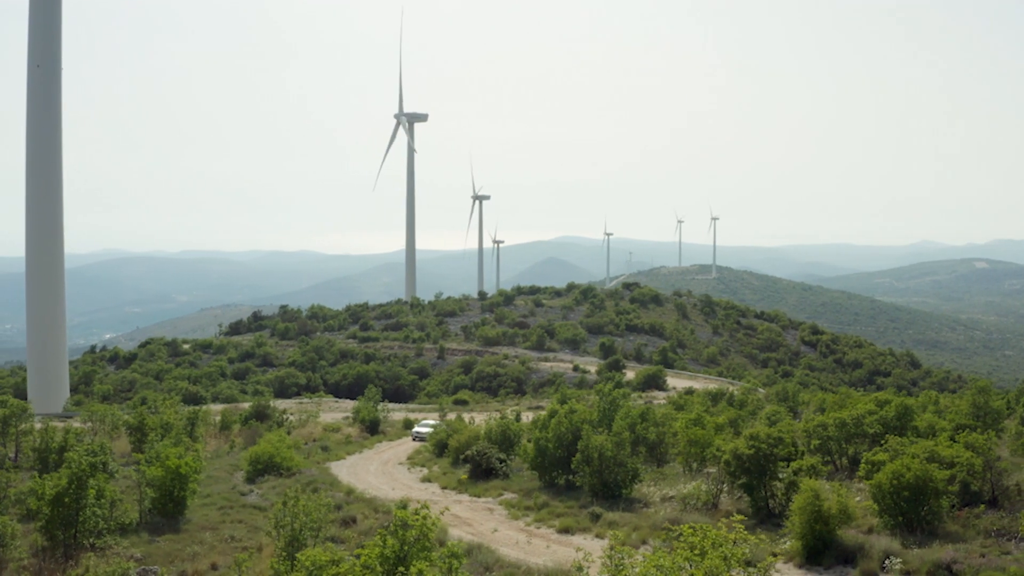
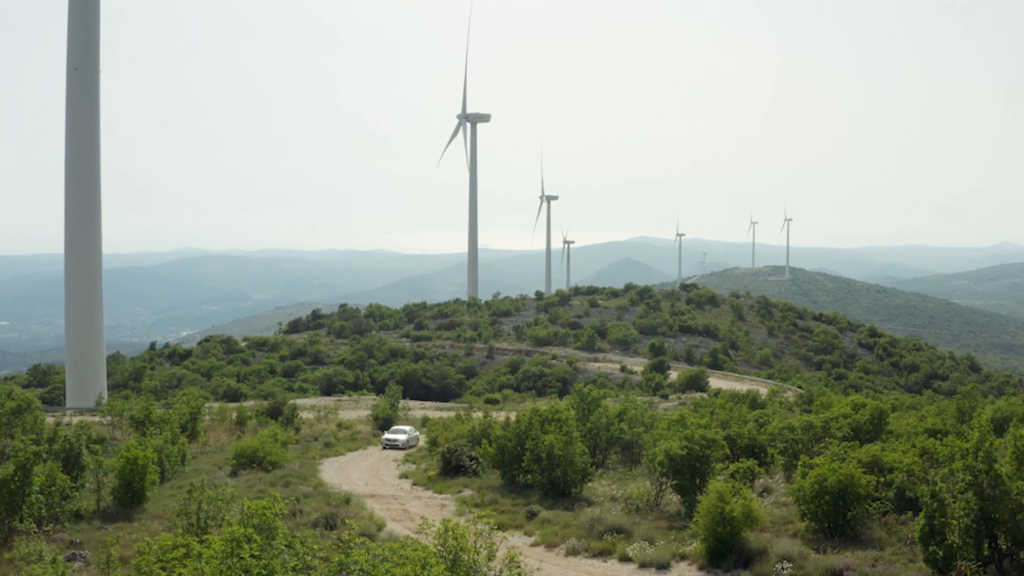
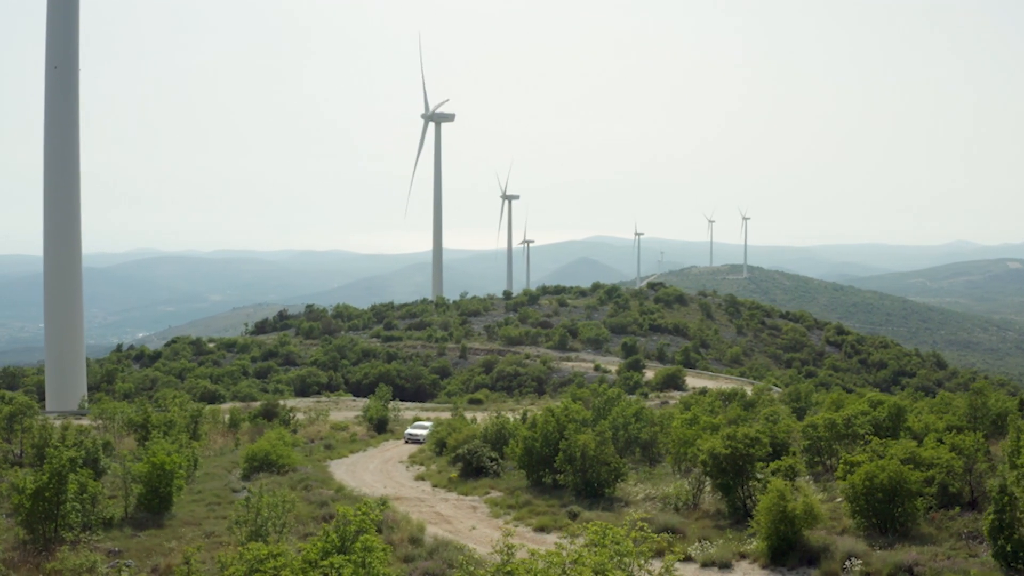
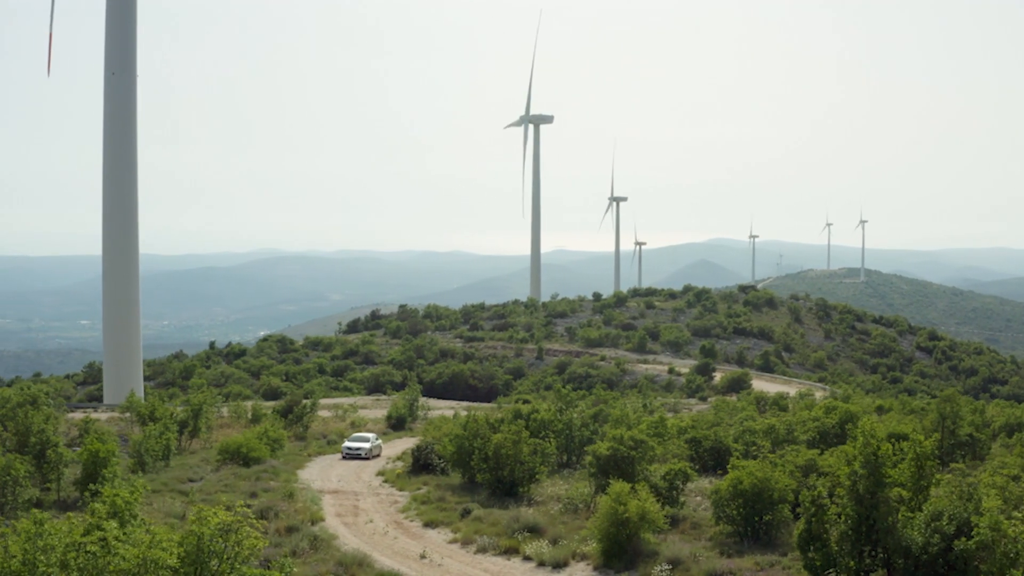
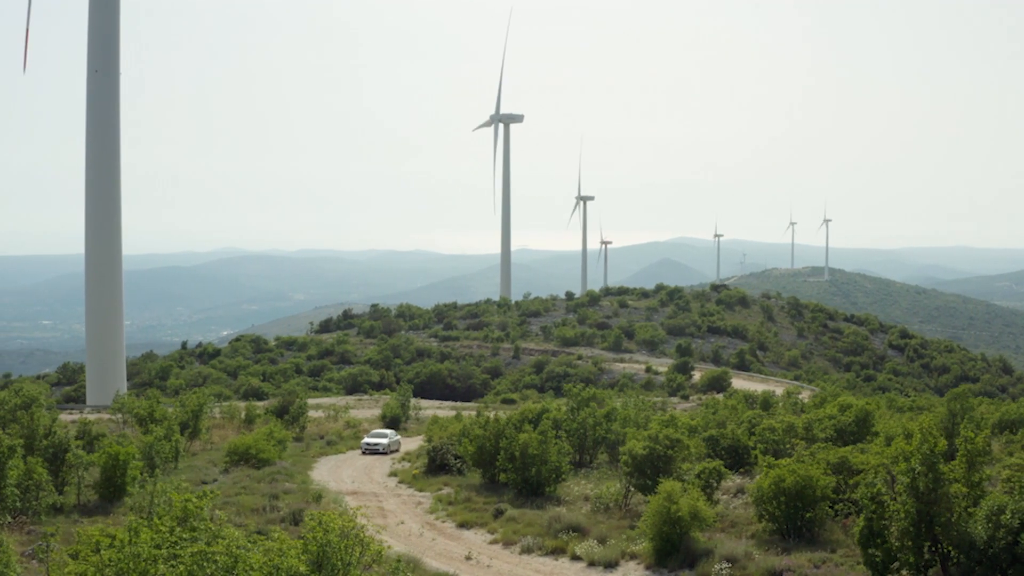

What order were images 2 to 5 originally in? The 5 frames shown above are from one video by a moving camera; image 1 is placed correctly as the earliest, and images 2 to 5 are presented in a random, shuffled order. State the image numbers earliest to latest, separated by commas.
3, 2, 5, 4
